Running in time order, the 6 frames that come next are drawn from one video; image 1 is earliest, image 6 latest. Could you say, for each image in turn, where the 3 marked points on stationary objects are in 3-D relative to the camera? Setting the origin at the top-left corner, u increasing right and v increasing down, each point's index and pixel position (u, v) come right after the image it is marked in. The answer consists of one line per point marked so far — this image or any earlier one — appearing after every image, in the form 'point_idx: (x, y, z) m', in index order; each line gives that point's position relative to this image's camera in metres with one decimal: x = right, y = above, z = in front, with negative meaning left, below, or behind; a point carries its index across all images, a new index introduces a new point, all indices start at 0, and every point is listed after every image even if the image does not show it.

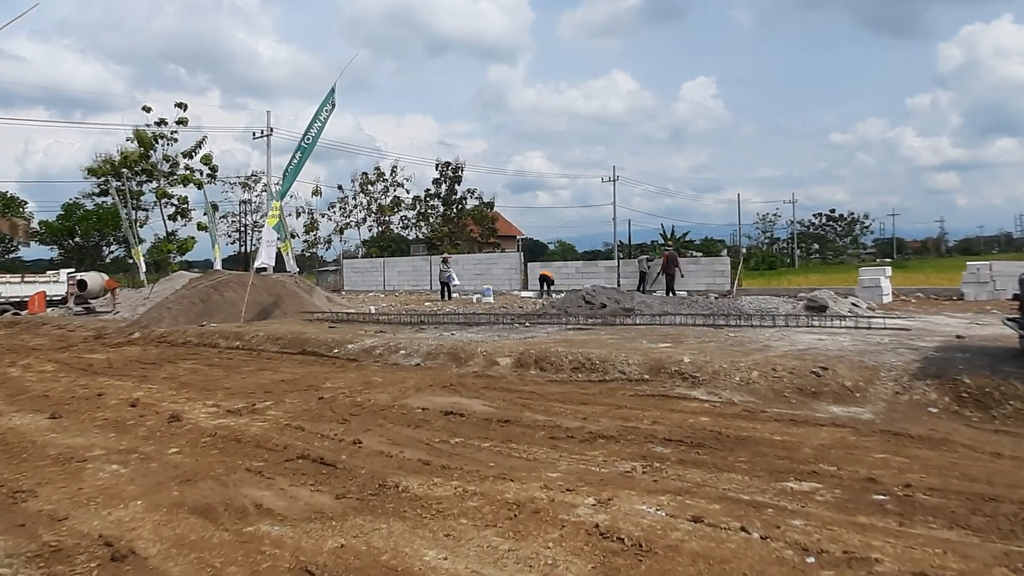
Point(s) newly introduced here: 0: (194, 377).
0: (-5.3, -1.5, +11.3) m
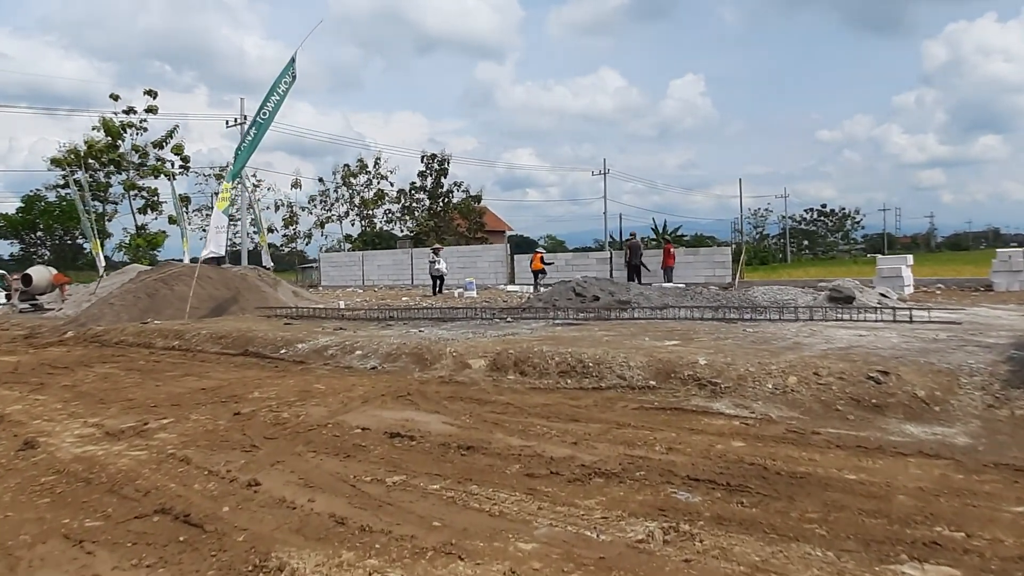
0: (-5.6, -1.3, +9.3) m
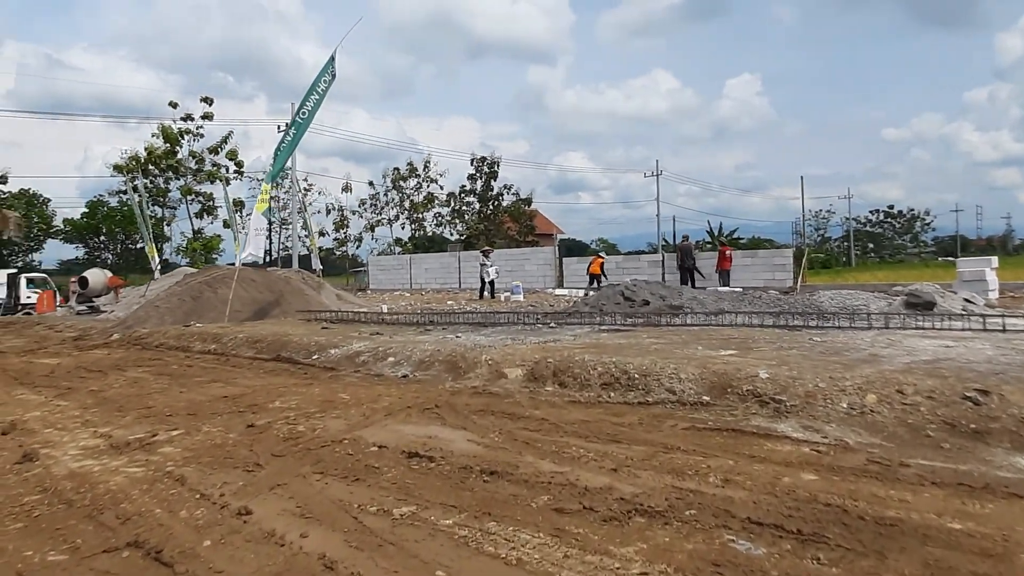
0: (-5.1, -1.4, +9.0) m
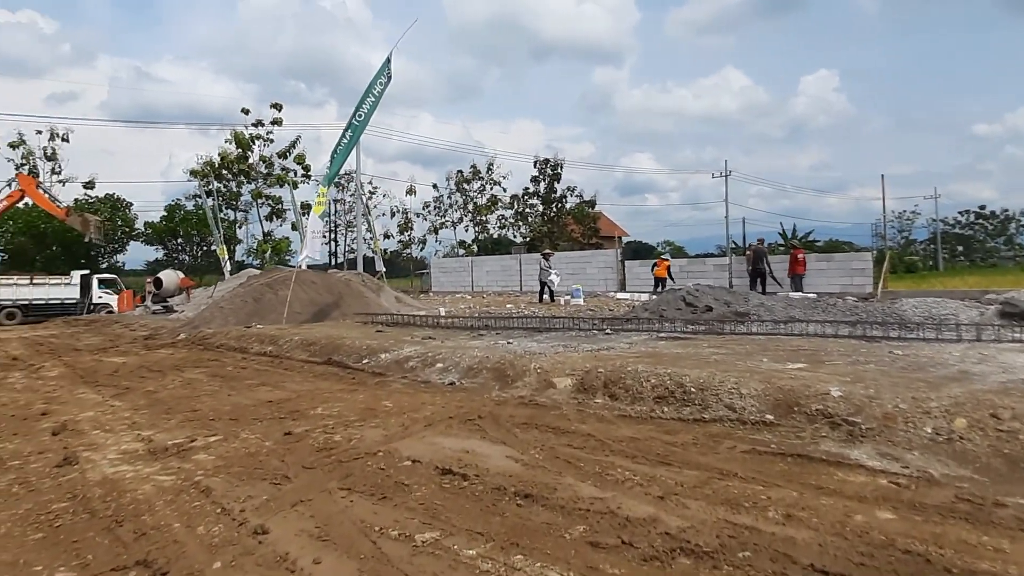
0: (-4.4, -1.4, +9.1) m
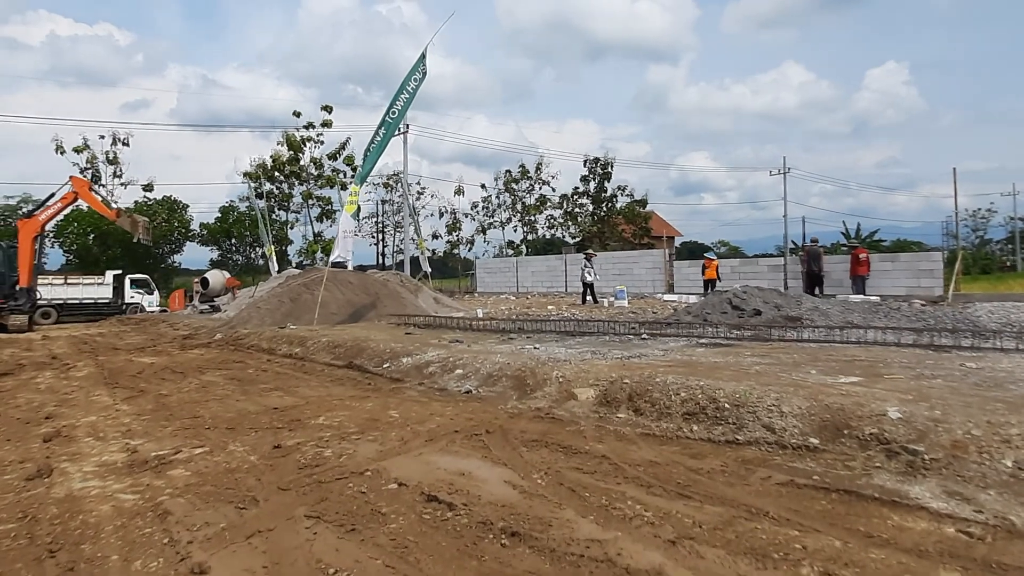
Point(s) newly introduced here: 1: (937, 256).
0: (-4.2, -1.4, +8.8) m
1: (+10.6, +0.8, +17.0) m
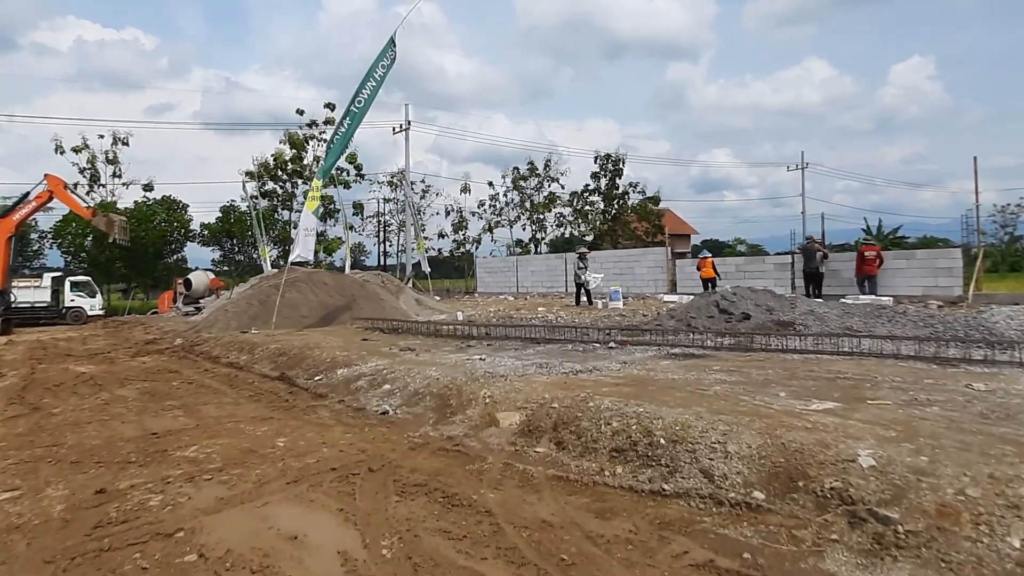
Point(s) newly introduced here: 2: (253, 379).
0: (-4.9, -1.4, +7.8) m
1: (+10.1, +0.8, +15.5) m
2: (-3.8, -1.3, +9.9) m
